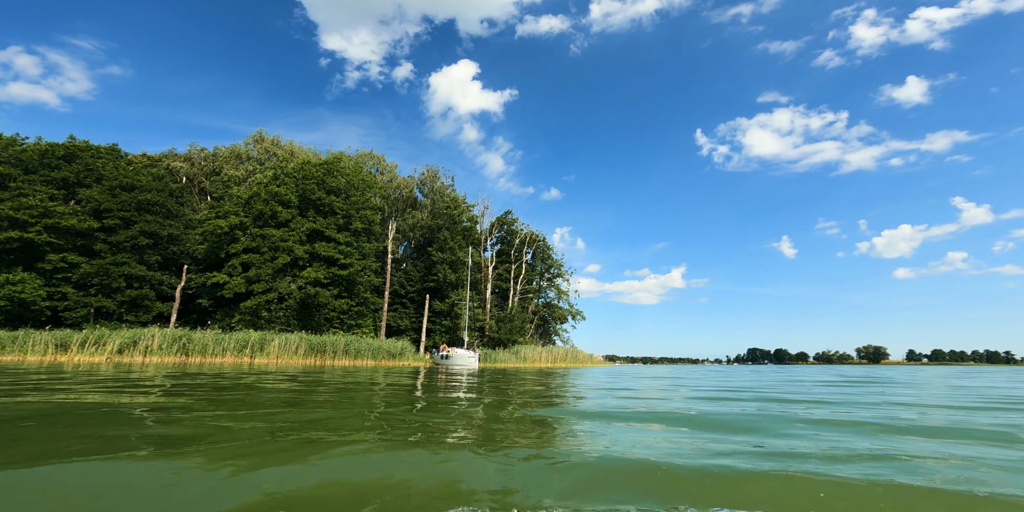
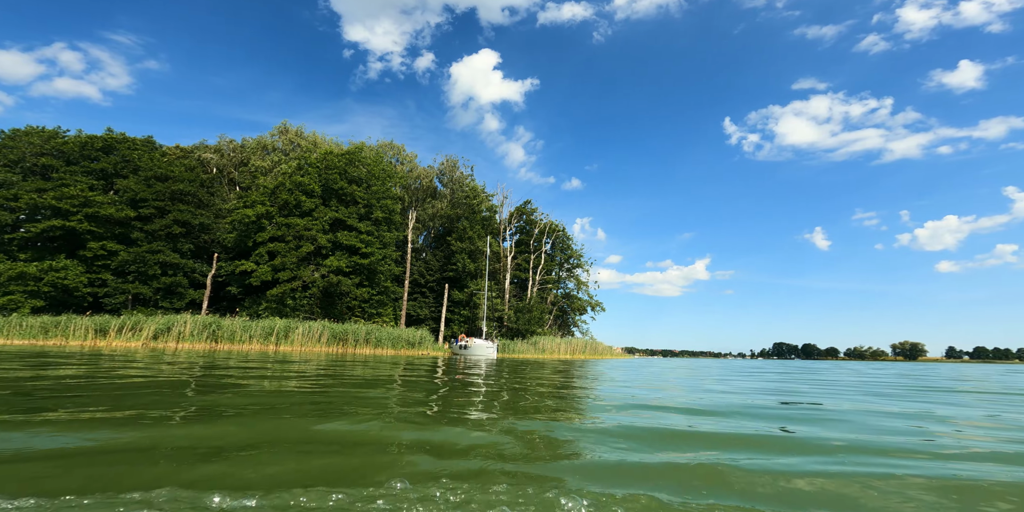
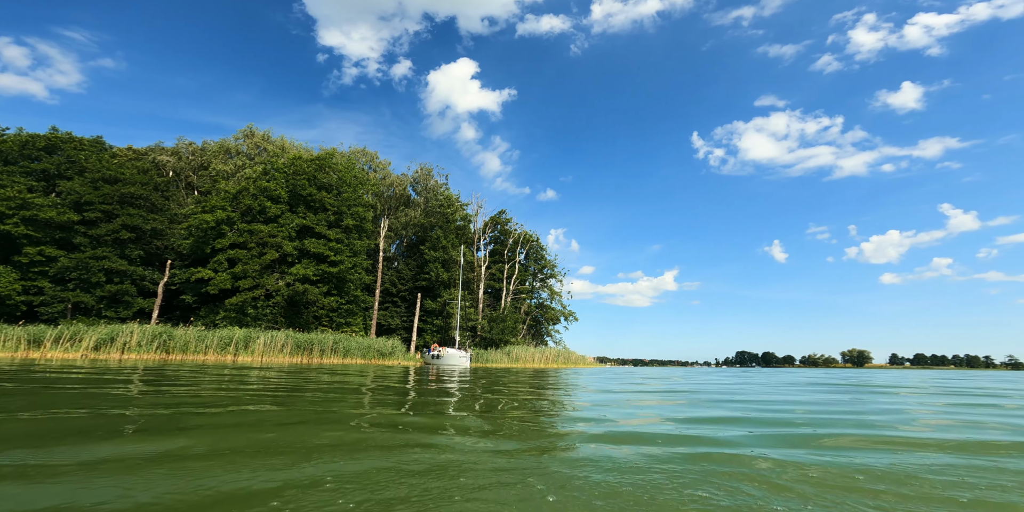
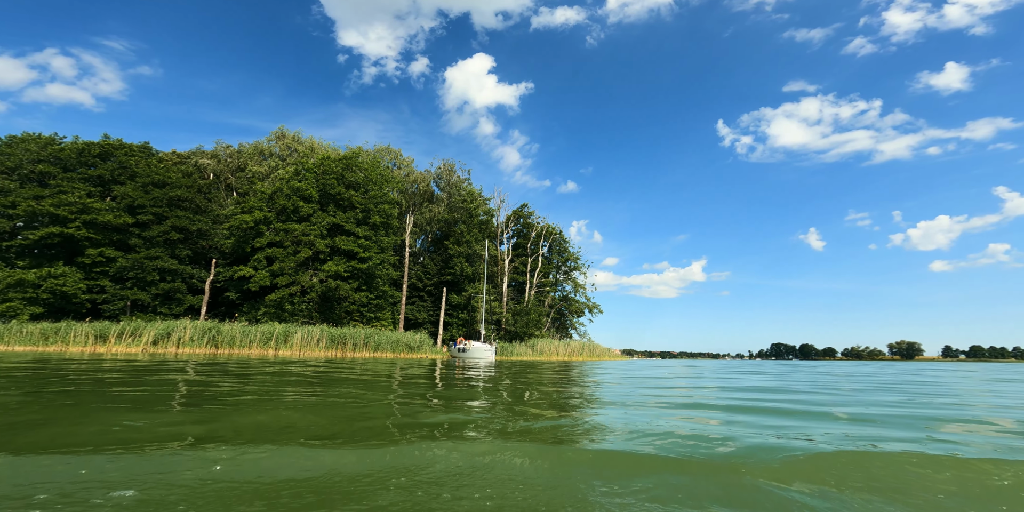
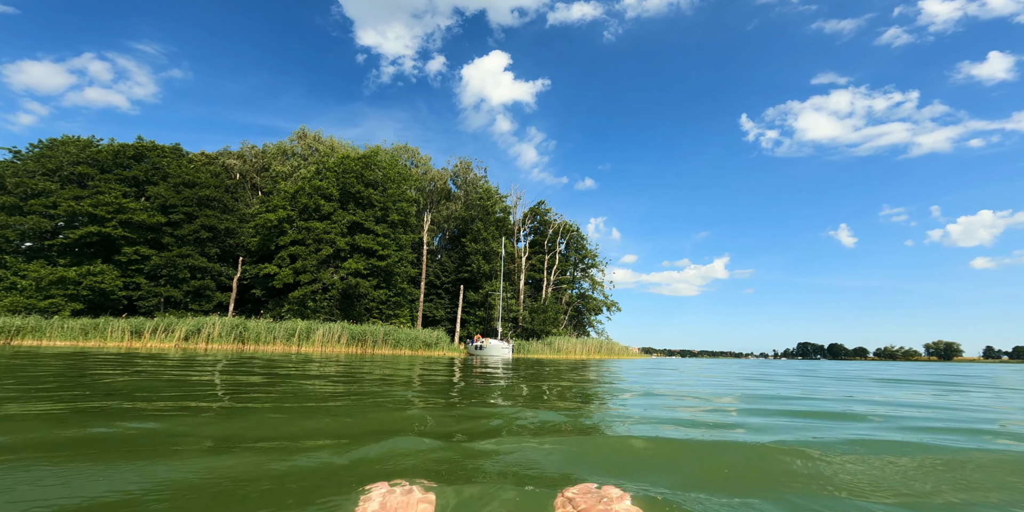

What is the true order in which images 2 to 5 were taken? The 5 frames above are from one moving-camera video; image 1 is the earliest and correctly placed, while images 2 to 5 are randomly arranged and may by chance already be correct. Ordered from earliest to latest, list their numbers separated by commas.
4, 5, 2, 3
